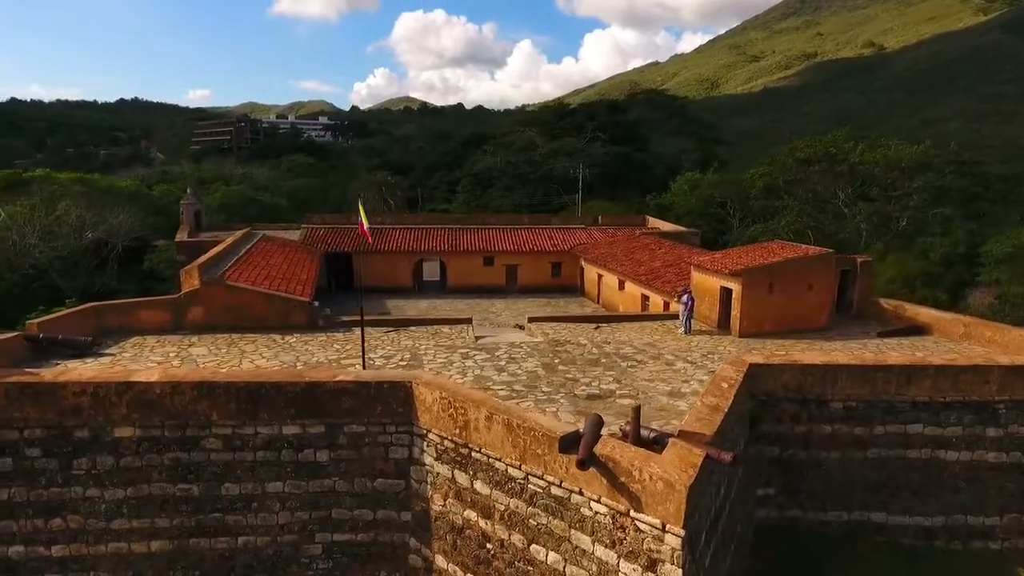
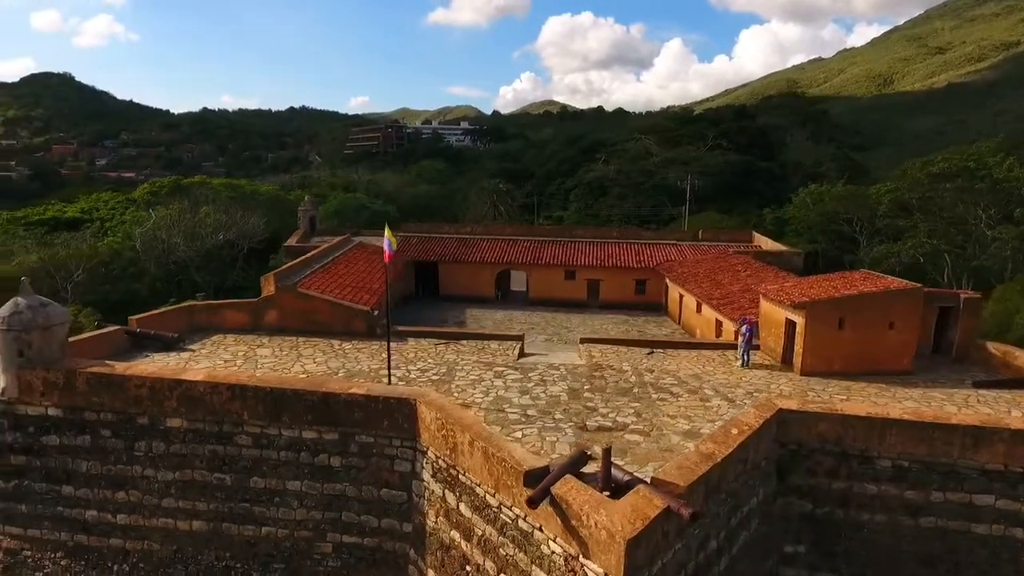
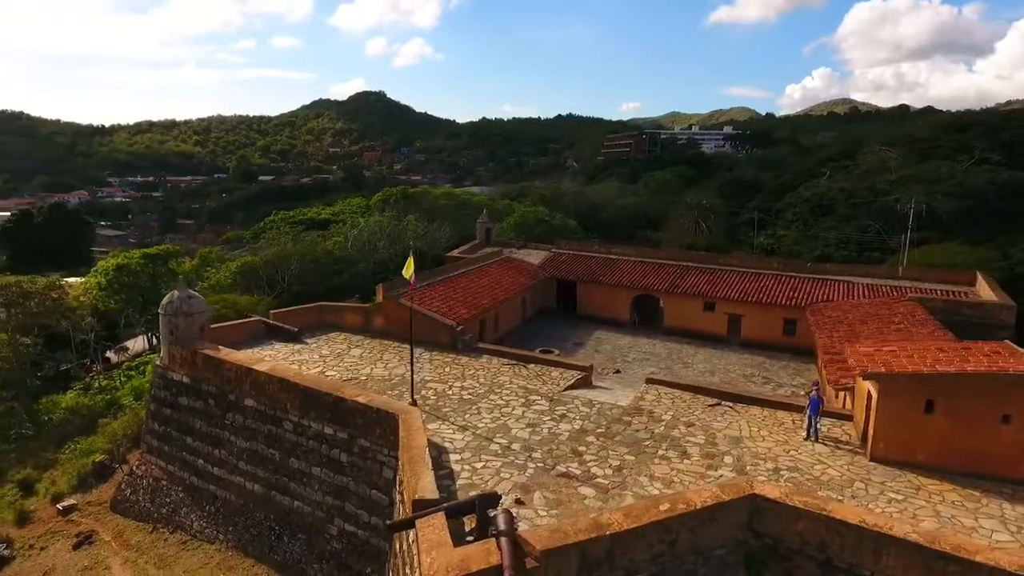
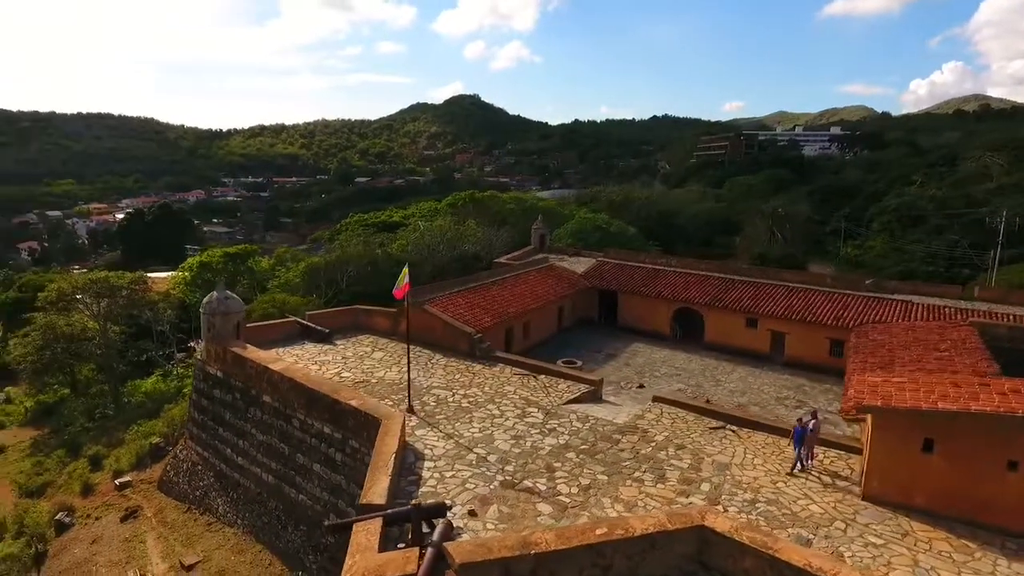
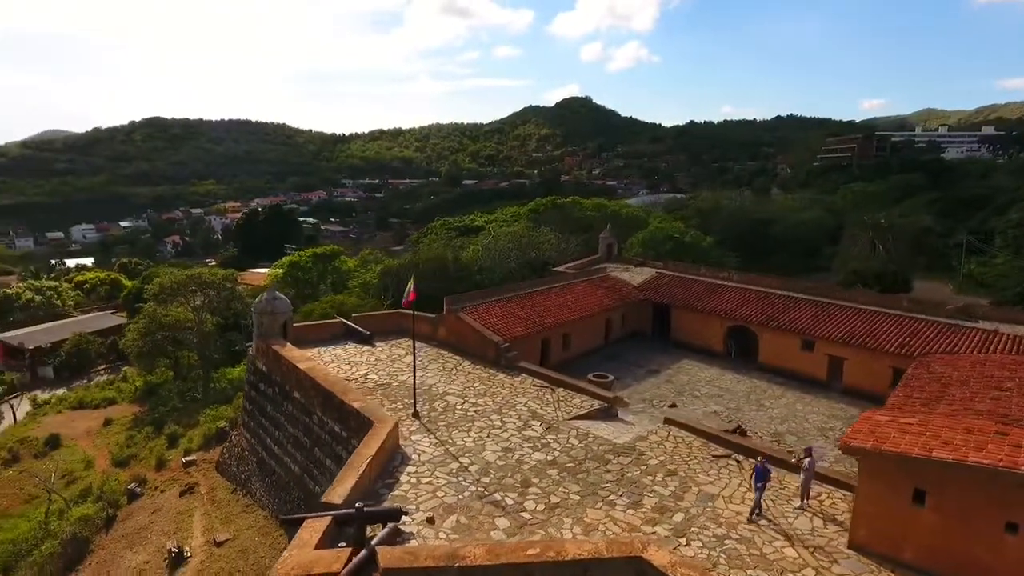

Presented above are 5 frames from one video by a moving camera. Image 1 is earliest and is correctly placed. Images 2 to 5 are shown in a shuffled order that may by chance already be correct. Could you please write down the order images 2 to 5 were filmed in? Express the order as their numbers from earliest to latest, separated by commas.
2, 3, 4, 5
